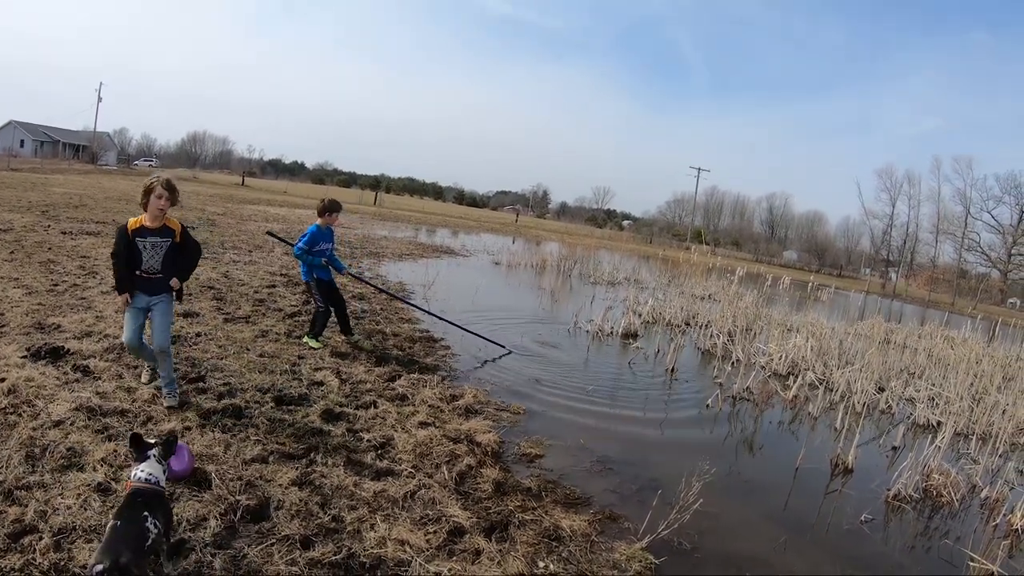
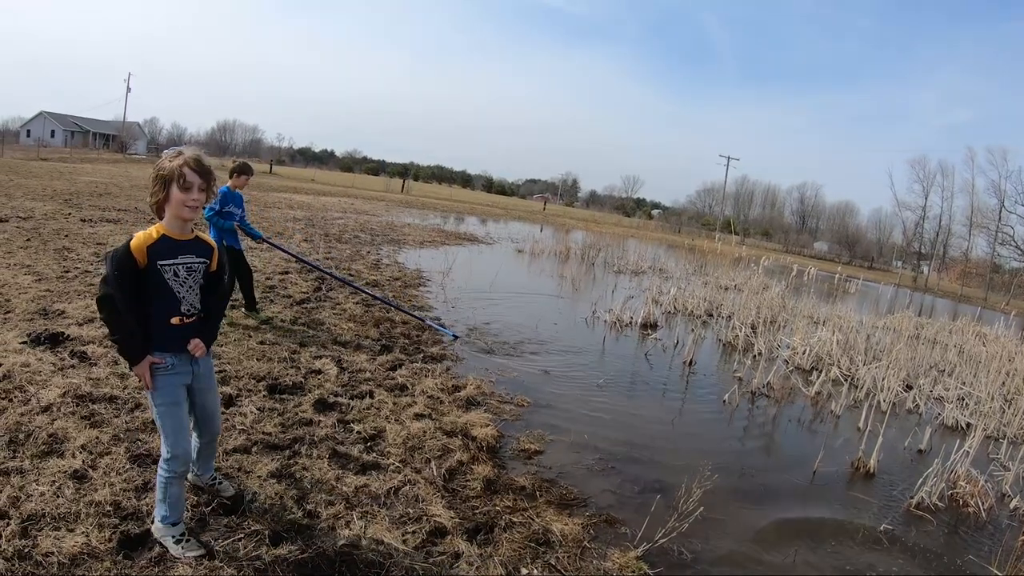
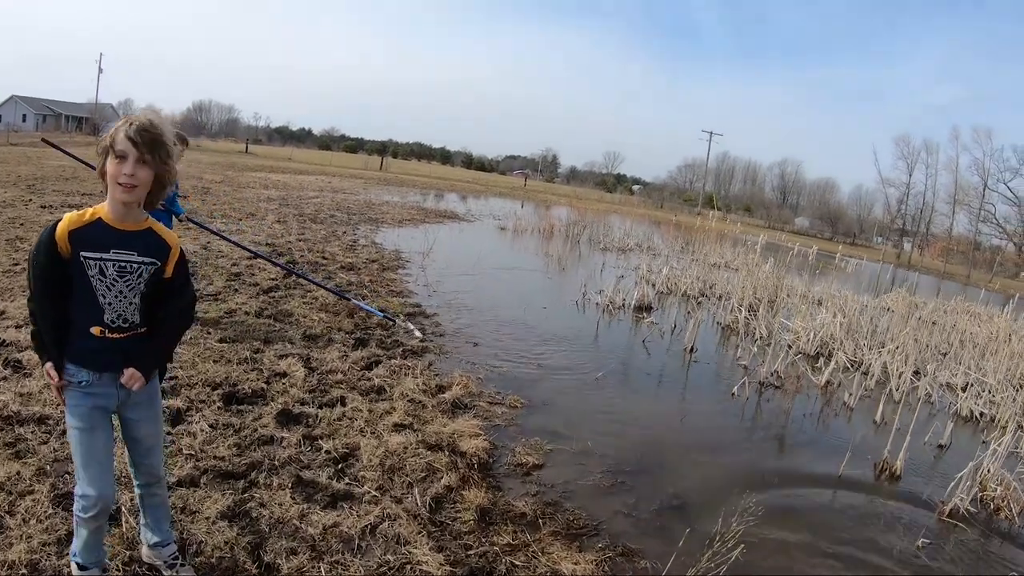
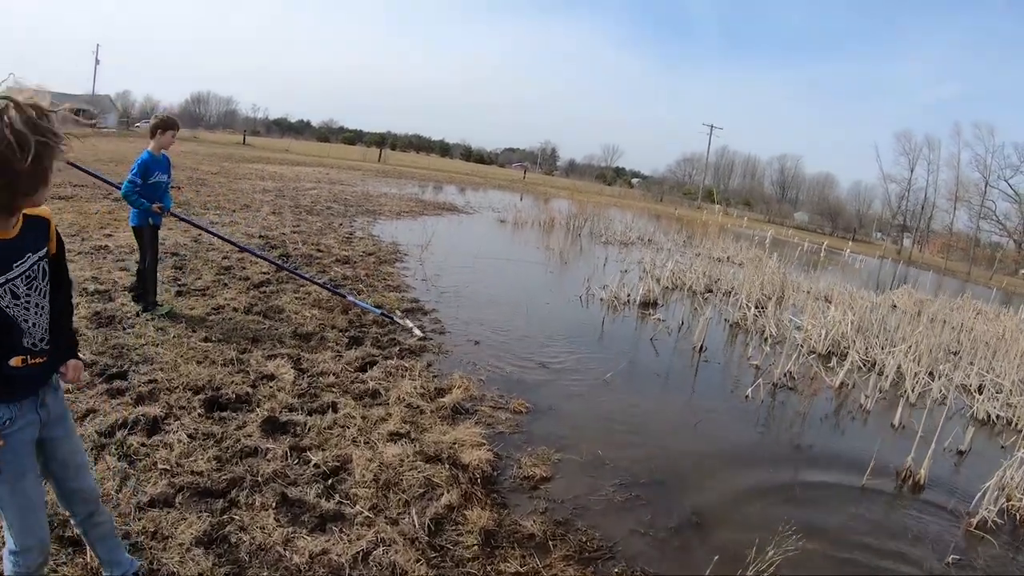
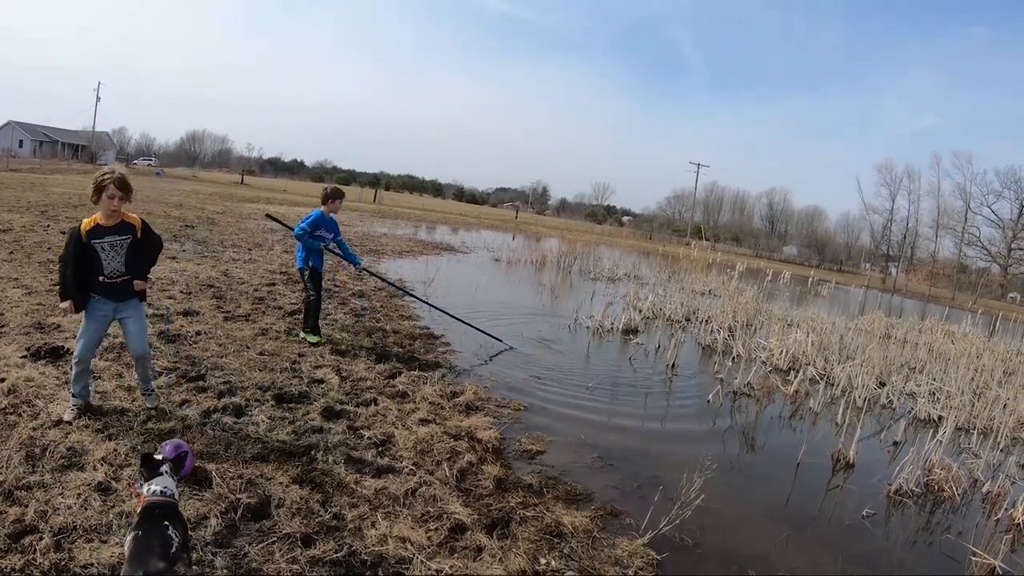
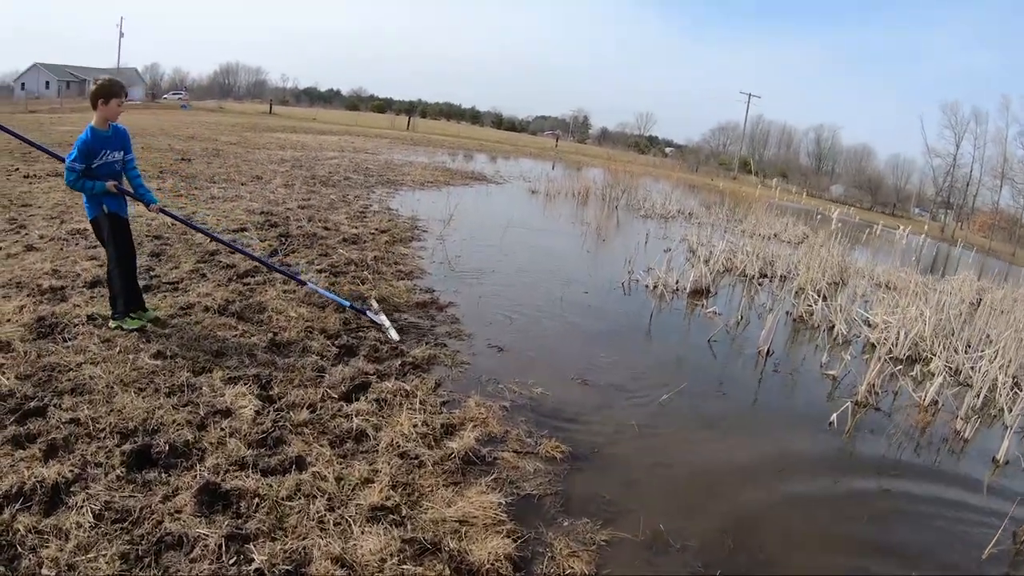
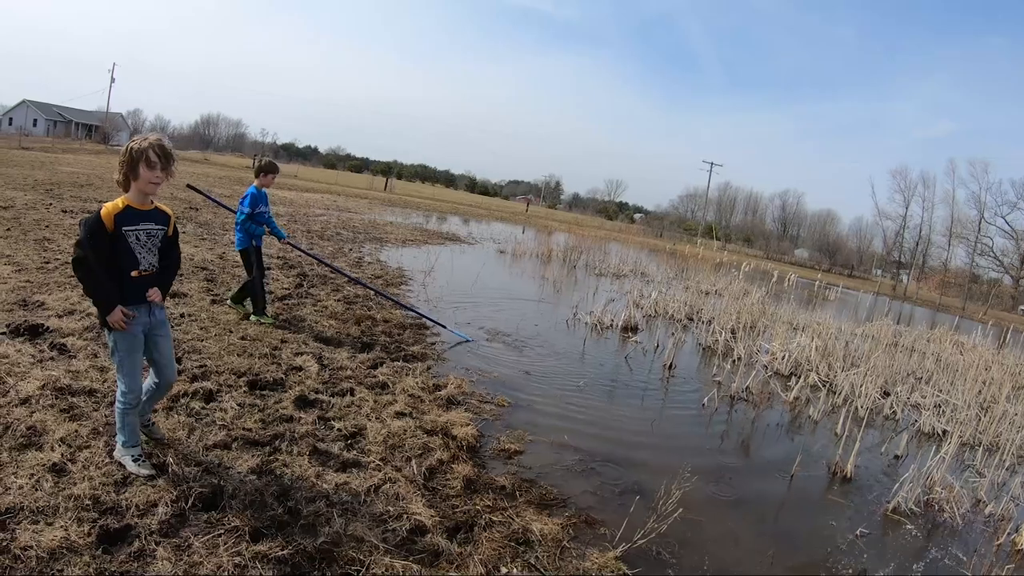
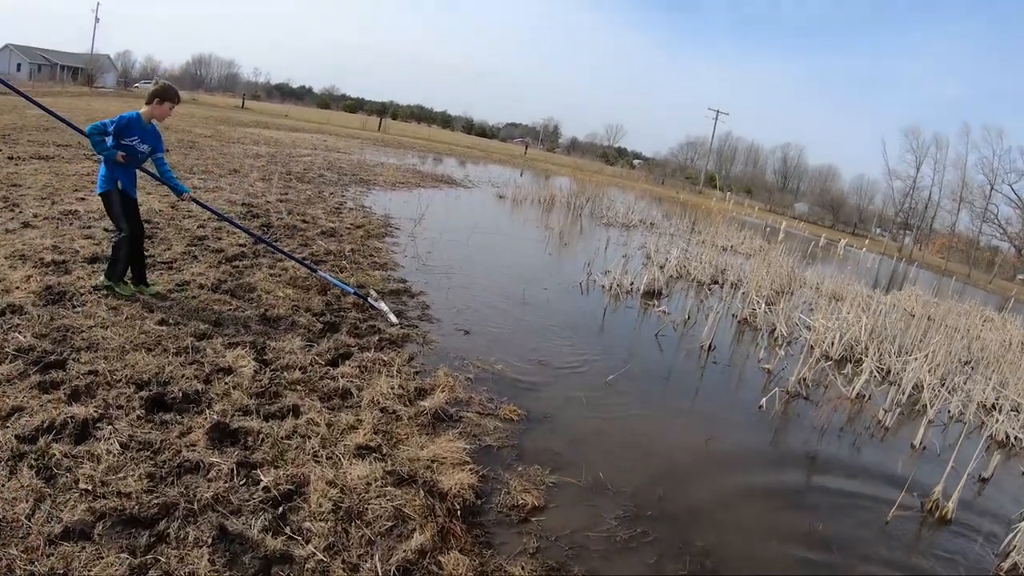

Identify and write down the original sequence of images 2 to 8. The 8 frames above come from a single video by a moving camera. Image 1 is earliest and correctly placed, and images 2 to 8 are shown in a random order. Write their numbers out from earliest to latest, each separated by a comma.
5, 7, 2, 3, 4, 8, 6
